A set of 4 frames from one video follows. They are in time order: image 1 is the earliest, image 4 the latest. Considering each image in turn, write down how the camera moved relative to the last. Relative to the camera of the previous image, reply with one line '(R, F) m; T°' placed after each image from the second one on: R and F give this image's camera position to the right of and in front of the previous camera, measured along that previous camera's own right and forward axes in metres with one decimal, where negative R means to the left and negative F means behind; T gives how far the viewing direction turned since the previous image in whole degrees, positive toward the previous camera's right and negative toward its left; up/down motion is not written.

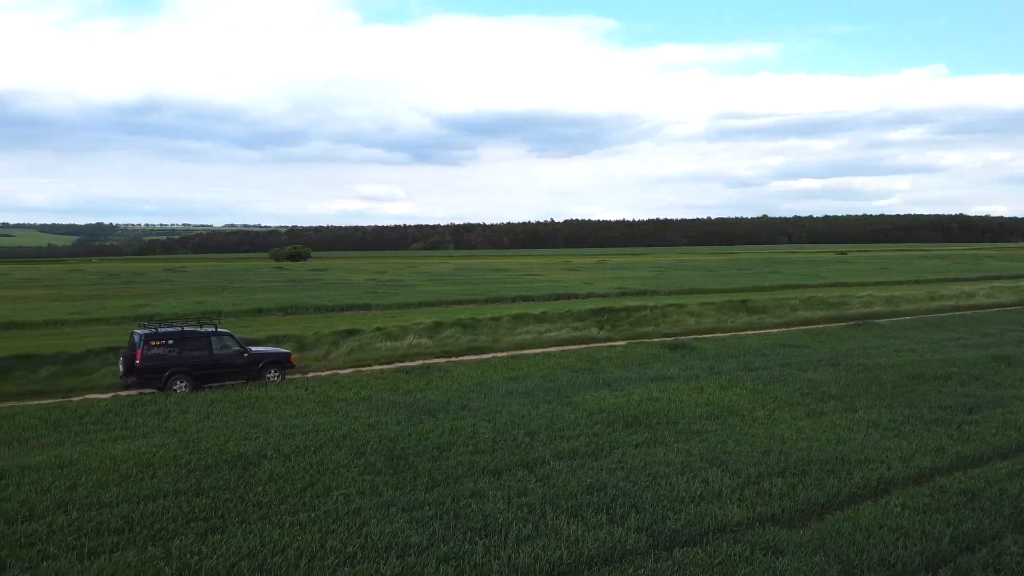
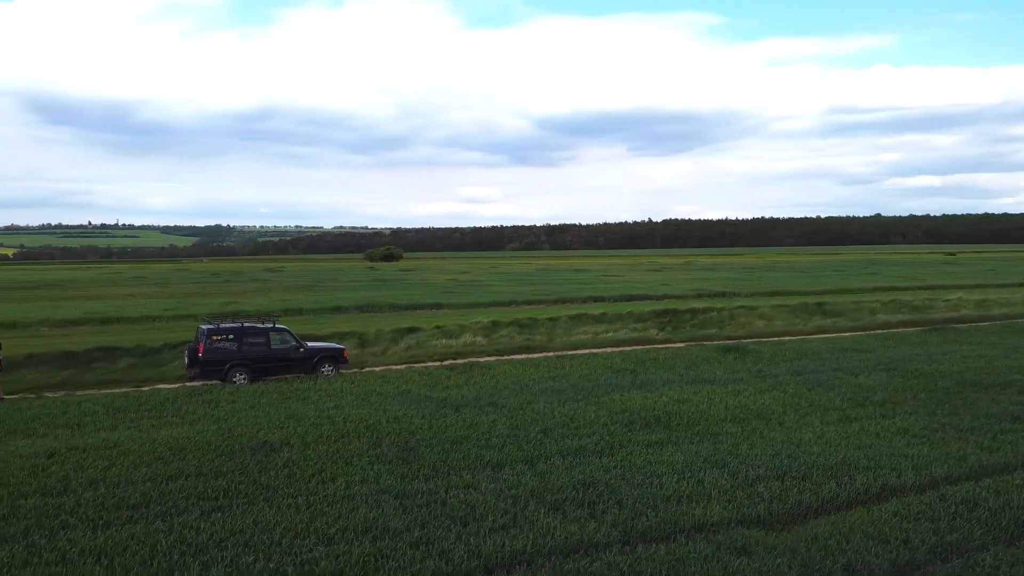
(+1.5, -0.3) m; -7°
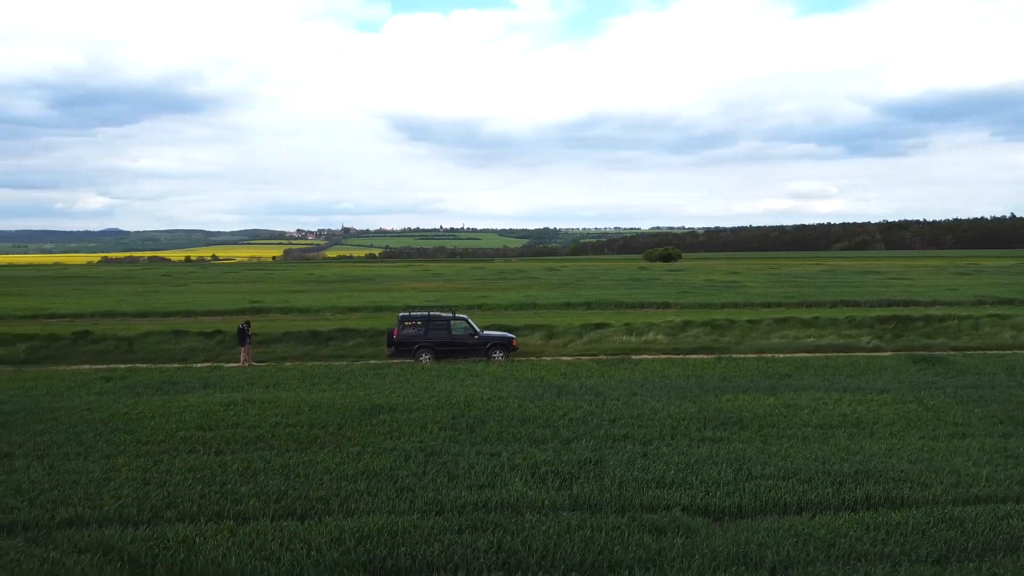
(+4.9, -0.7) m; -23°
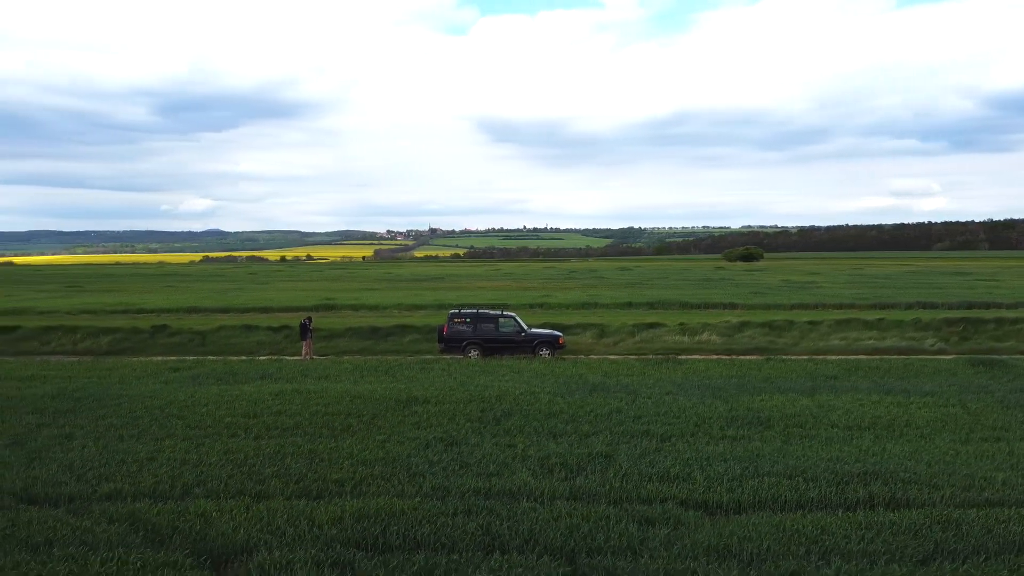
(+1.2, -0.4) m; -6°
